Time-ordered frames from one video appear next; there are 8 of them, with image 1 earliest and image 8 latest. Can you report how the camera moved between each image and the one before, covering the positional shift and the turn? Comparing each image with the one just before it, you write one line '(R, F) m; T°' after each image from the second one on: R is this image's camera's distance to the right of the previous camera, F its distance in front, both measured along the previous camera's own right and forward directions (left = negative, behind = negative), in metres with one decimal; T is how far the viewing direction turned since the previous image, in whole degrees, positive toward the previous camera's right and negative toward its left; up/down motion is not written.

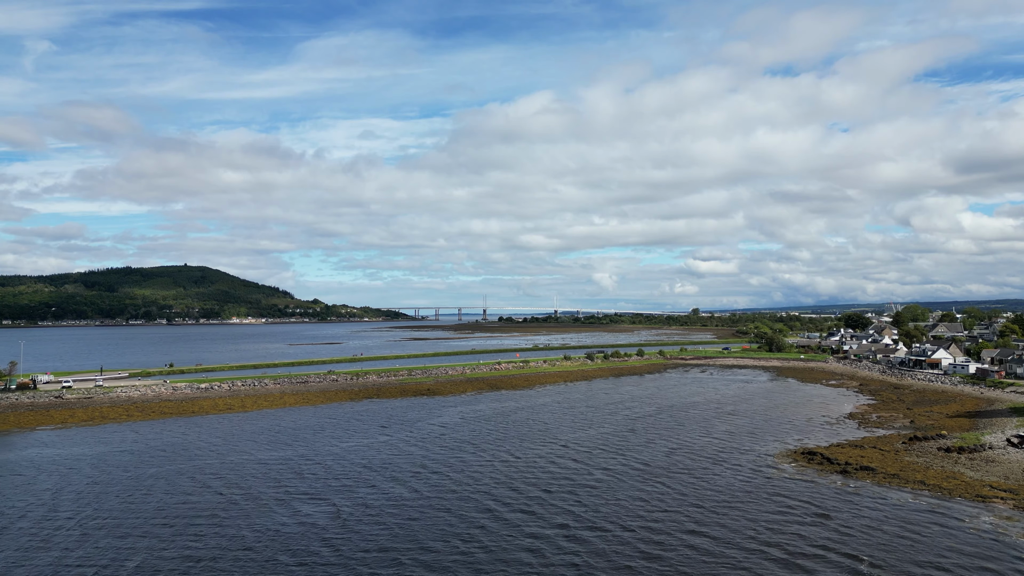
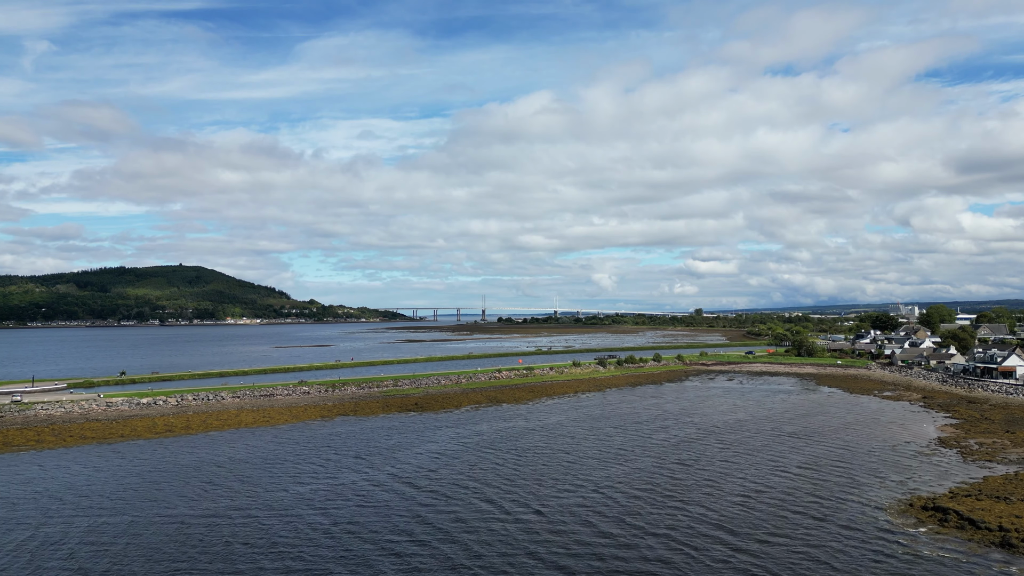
(-0.4, +7.7) m; 0°
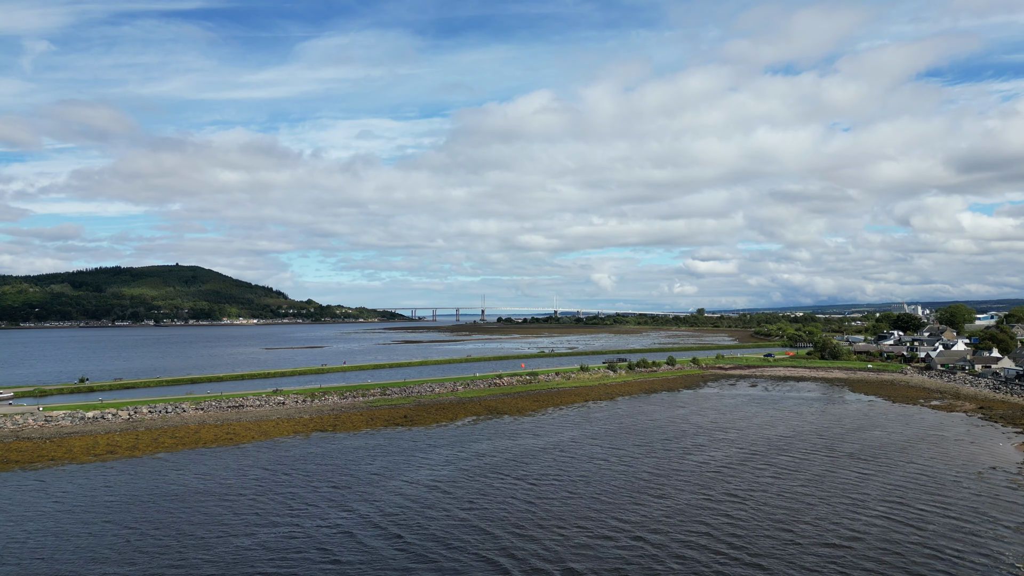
(-0.2, +5.1) m; 0°
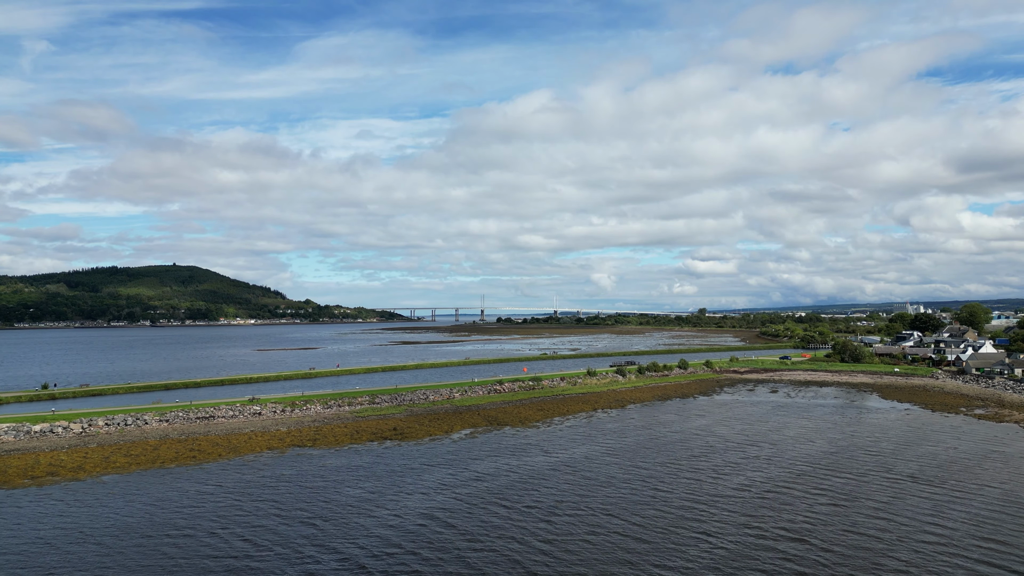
(-0.2, +3.9) m; 0°
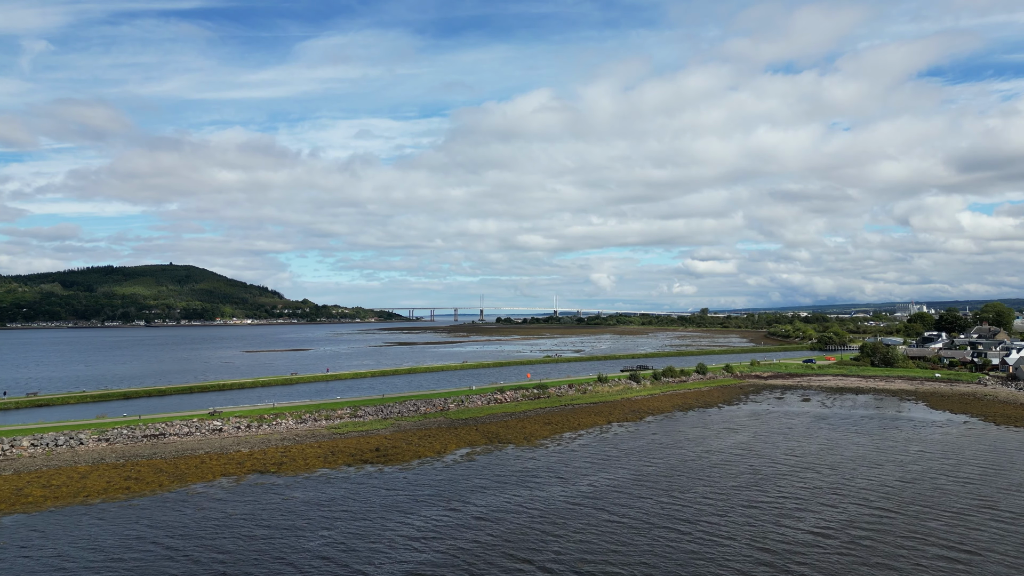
(-0.2, +5.0) m; 0°
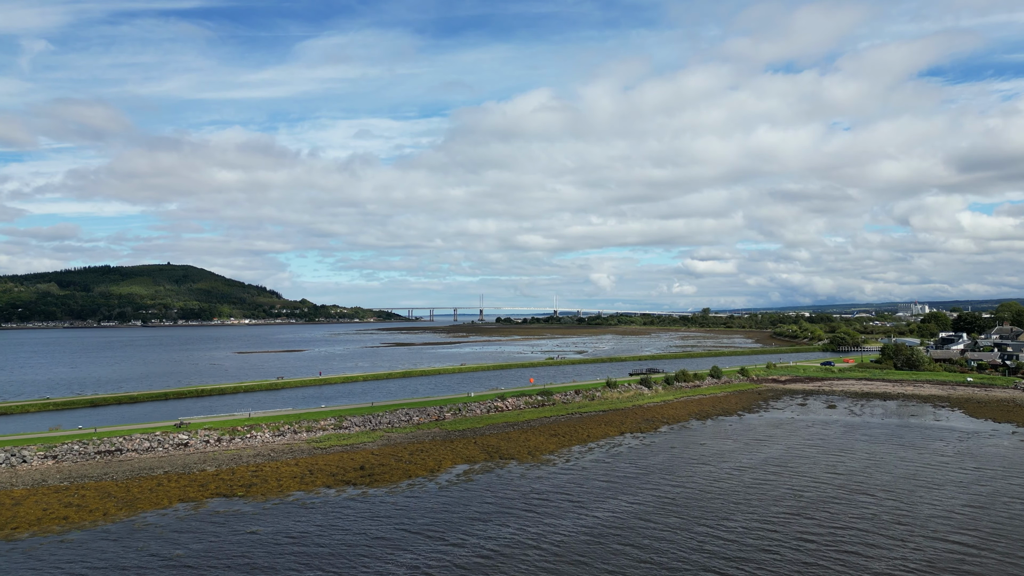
(-0.2, +3.3) m; 0°
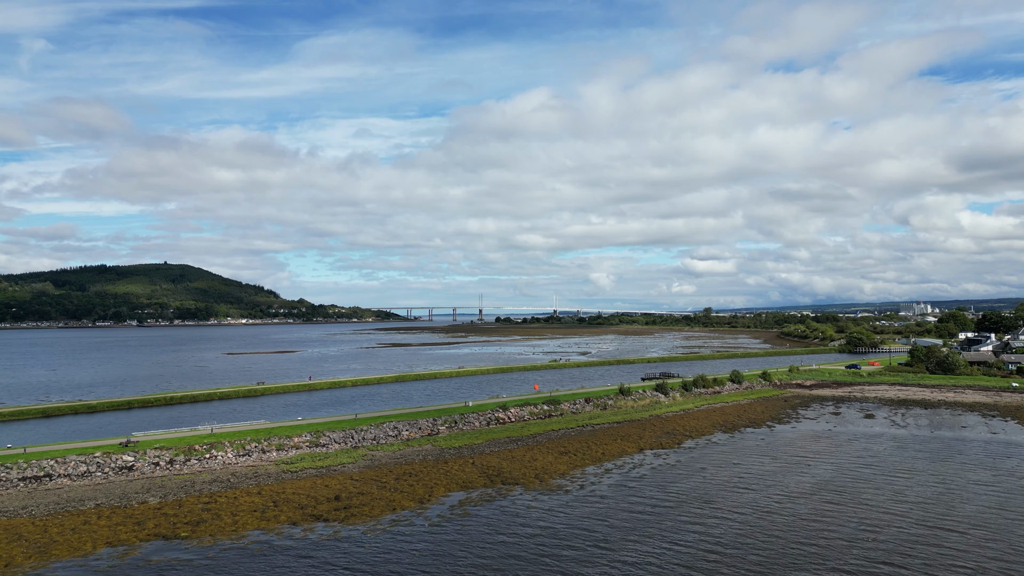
(-0.2, +4.0) m; 0°
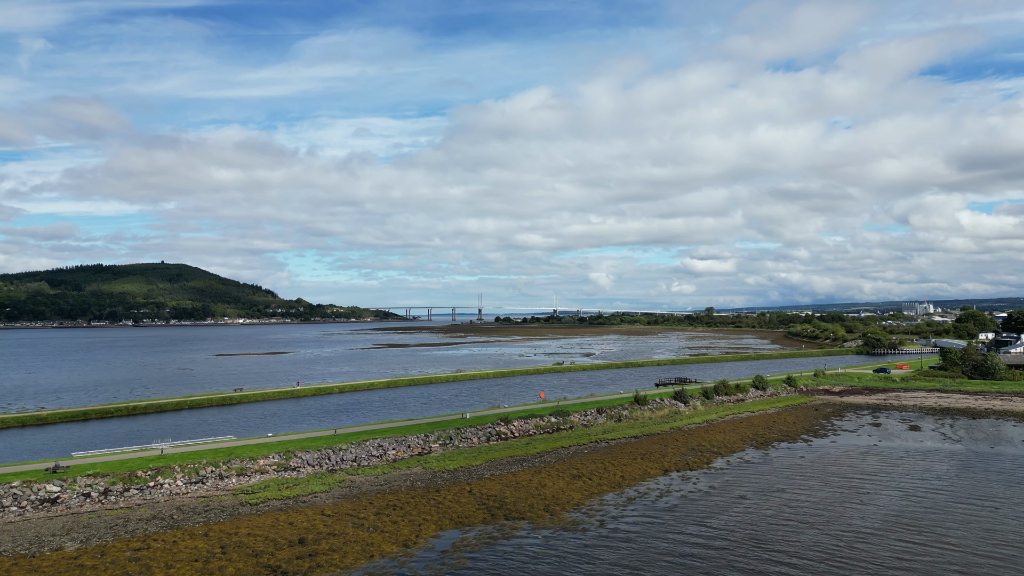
(-0.2, +3.9) m; 0°
